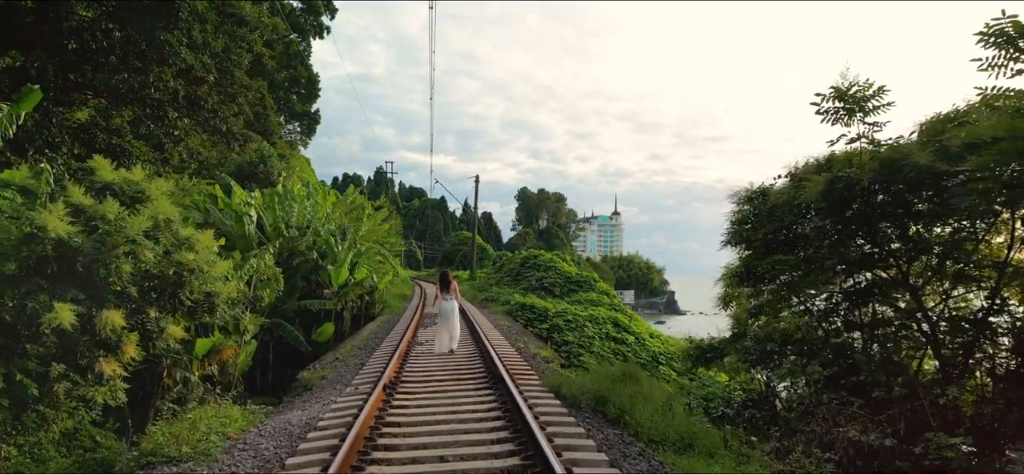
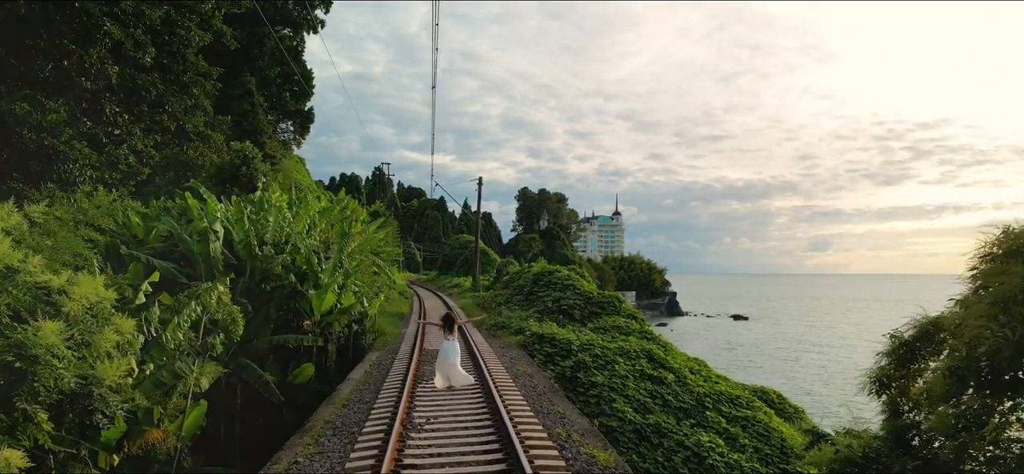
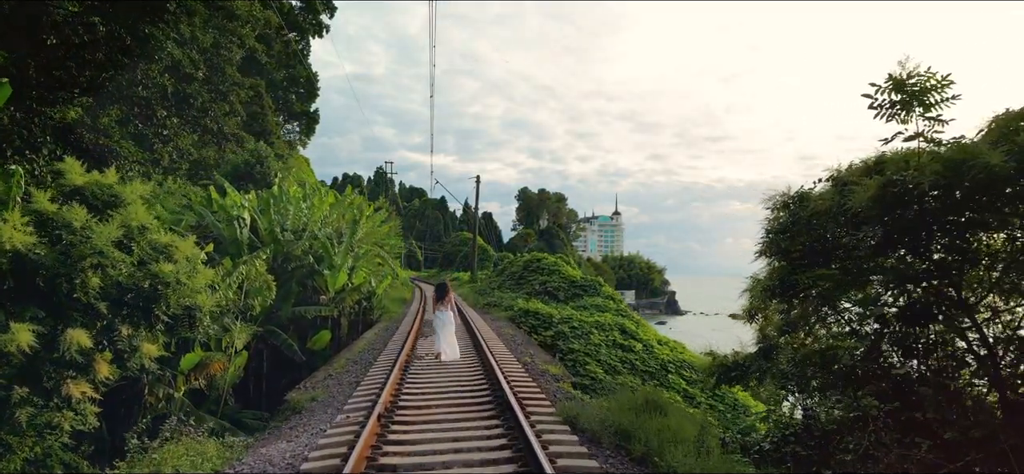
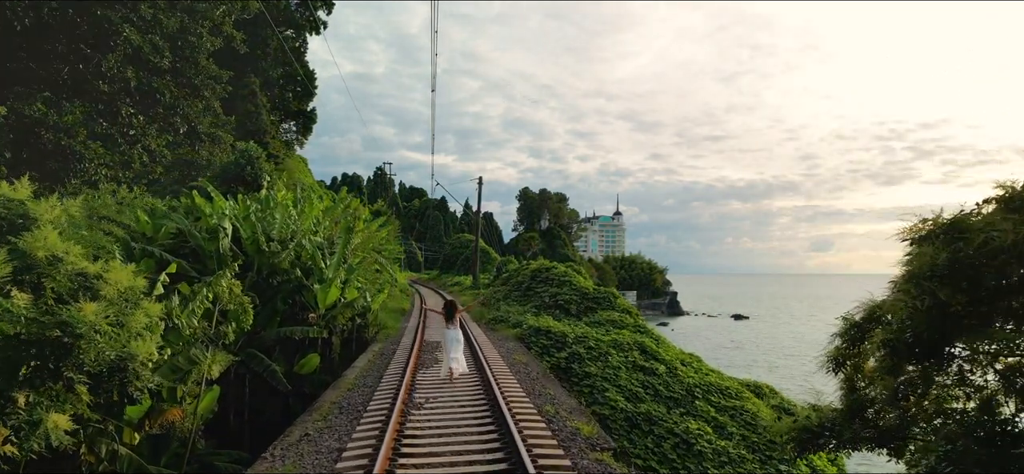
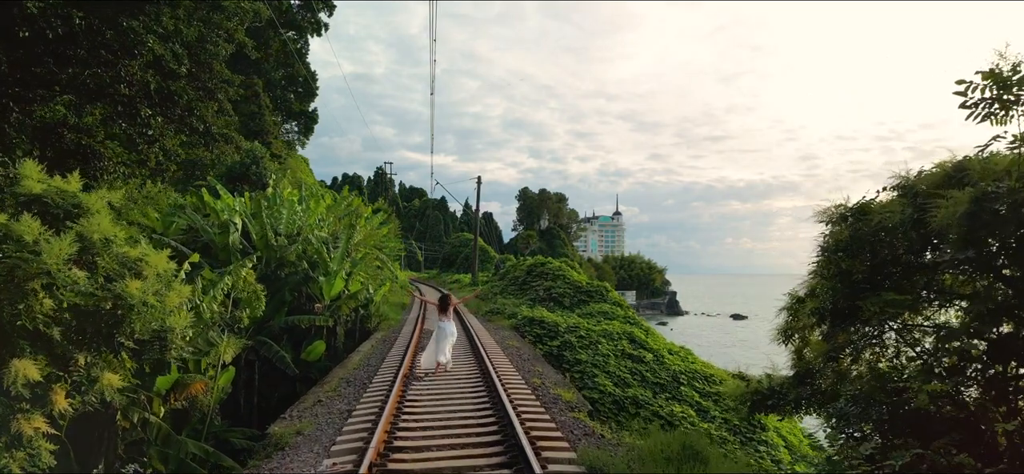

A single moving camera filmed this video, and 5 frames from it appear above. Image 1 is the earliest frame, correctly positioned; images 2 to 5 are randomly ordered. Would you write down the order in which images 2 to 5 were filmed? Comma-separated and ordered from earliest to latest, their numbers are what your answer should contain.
3, 5, 4, 2
